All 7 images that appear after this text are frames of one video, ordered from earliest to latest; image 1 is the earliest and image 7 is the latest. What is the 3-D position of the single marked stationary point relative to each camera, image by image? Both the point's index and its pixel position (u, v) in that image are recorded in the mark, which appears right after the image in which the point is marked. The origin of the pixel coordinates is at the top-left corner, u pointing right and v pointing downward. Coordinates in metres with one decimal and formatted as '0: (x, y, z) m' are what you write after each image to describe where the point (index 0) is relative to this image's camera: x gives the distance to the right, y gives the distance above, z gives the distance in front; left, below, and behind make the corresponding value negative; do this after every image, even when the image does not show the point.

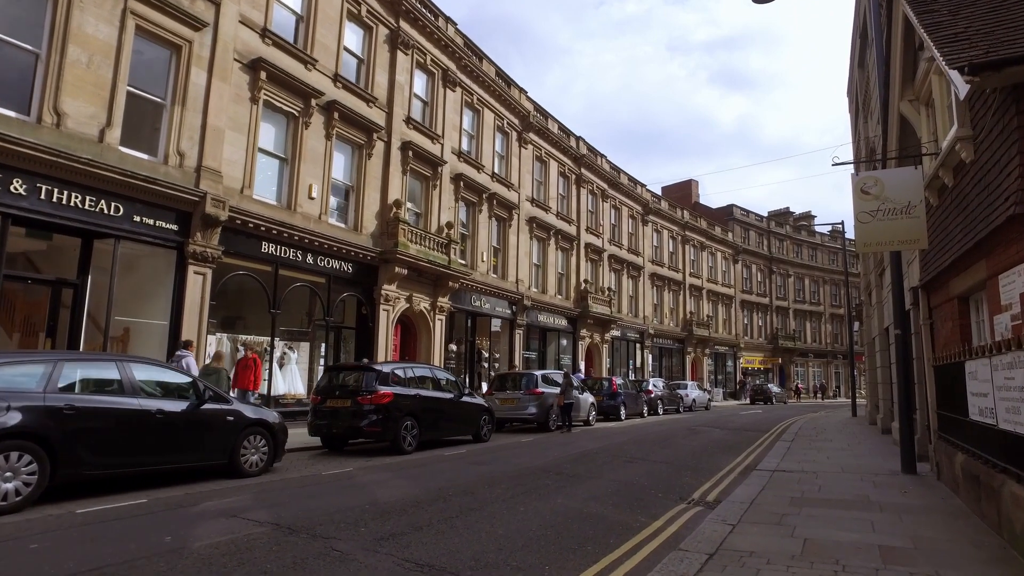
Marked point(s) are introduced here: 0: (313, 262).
0: (-6.9, +0.9, +16.0) m
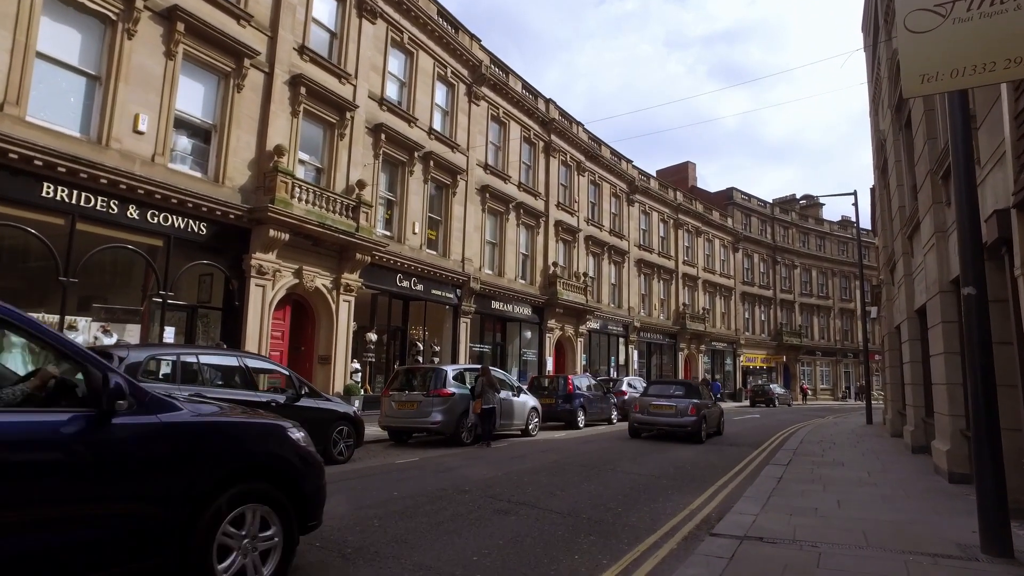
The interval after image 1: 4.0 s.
0: (-9.6, +1.8, +11.9) m
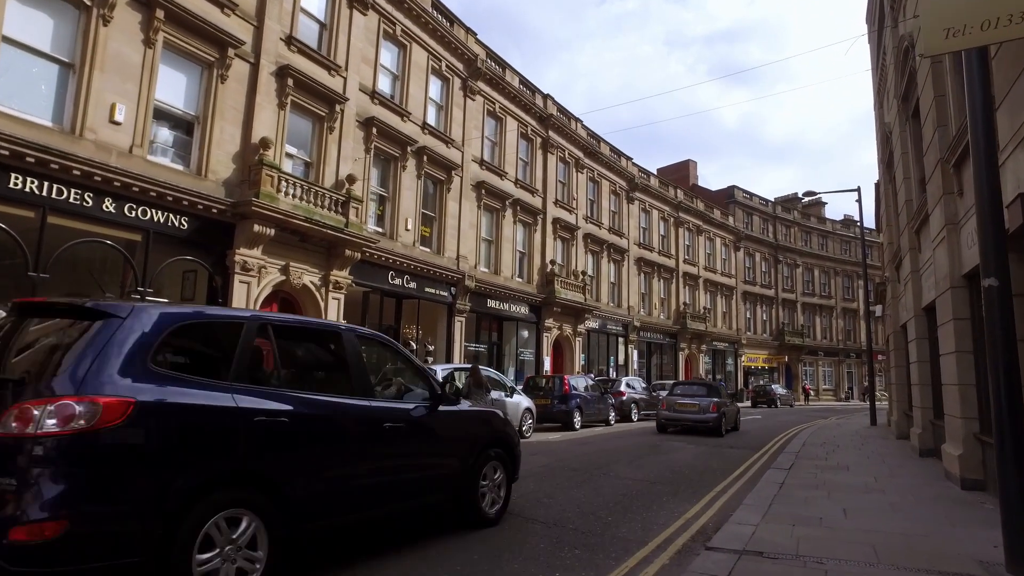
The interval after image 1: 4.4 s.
0: (-9.8, +1.9, +11.5) m
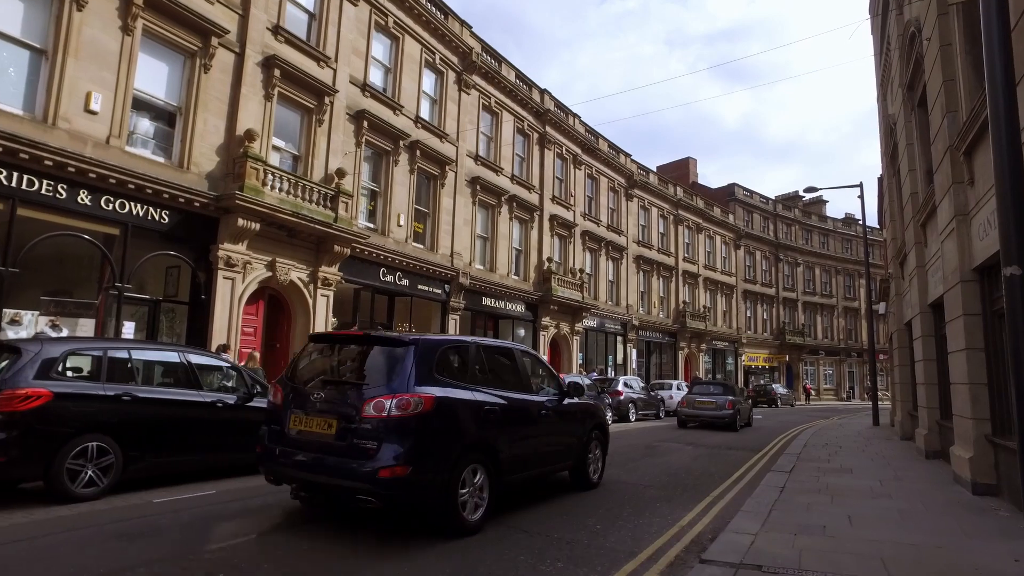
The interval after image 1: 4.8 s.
0: (-10.1, +2.0, +11.1) m
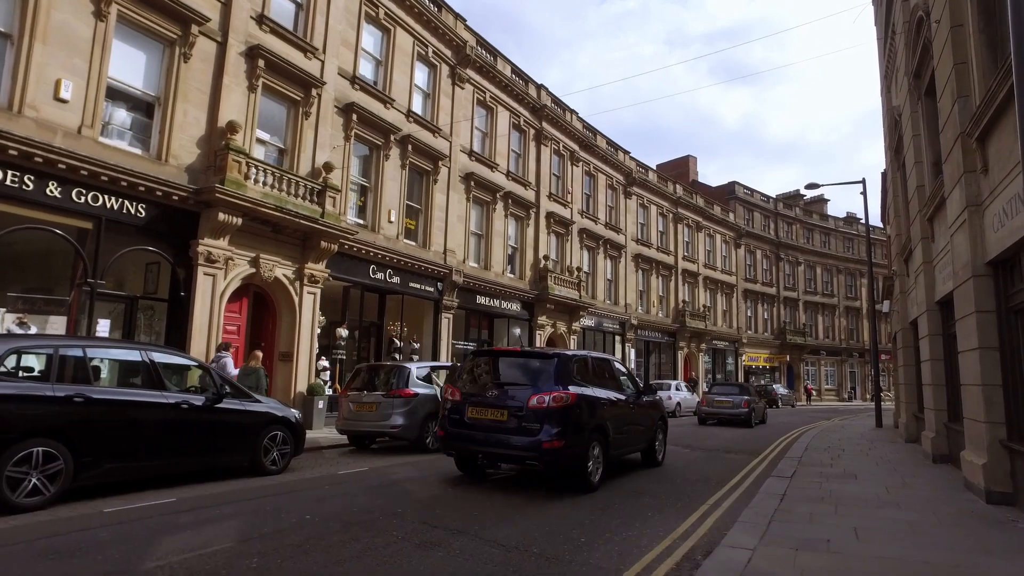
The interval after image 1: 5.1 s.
0: (-10.3, +2.1, +10.6) m
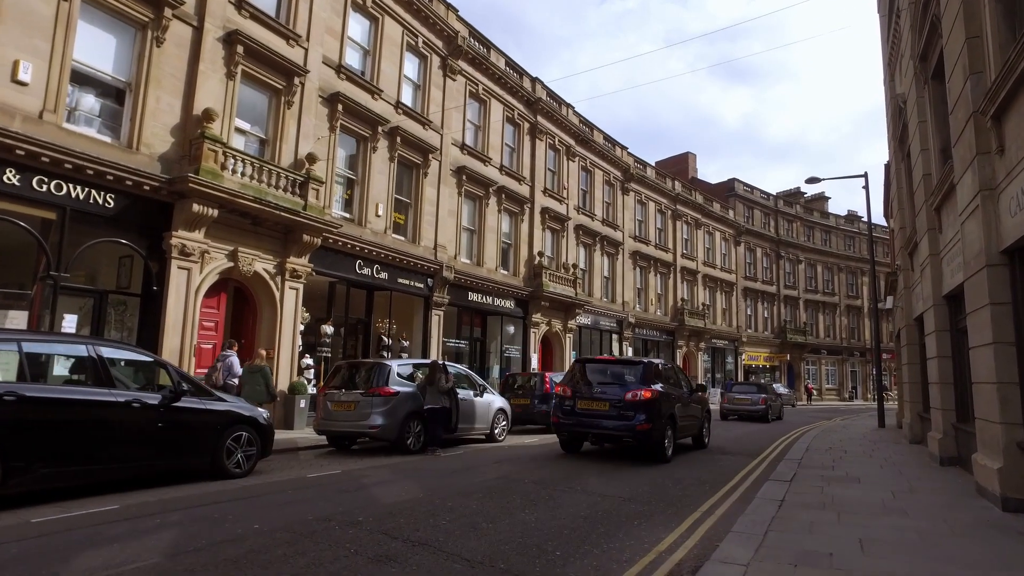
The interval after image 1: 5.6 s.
0: (-10.7, +2.2, +10.1) m
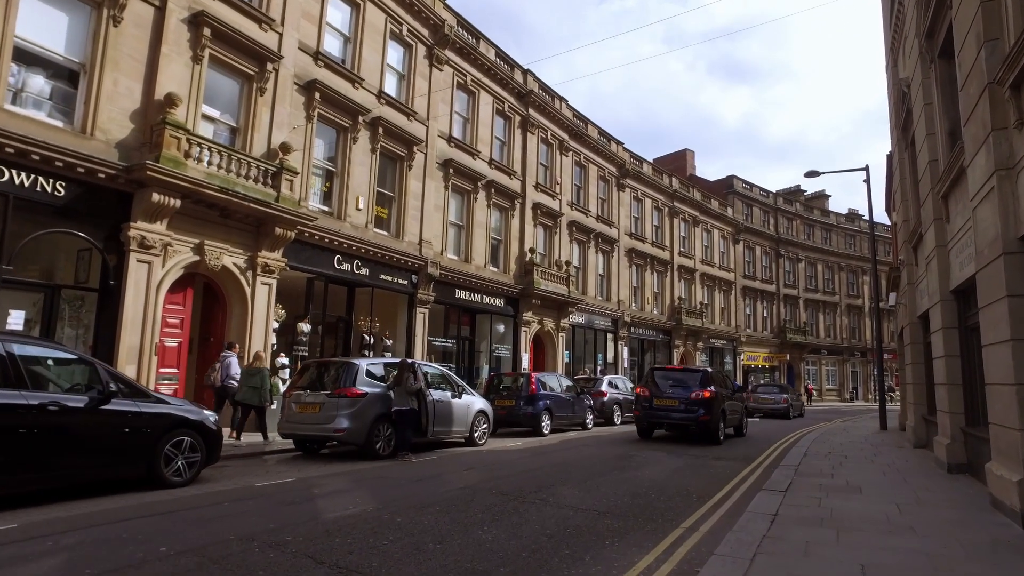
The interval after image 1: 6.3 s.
0: (-11.2, +2.4, +9.4) m
